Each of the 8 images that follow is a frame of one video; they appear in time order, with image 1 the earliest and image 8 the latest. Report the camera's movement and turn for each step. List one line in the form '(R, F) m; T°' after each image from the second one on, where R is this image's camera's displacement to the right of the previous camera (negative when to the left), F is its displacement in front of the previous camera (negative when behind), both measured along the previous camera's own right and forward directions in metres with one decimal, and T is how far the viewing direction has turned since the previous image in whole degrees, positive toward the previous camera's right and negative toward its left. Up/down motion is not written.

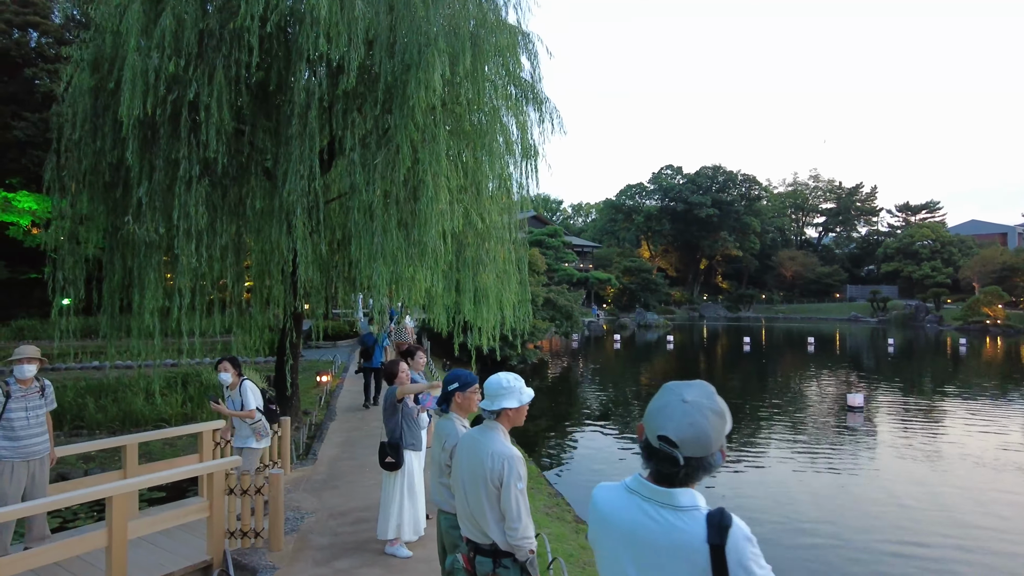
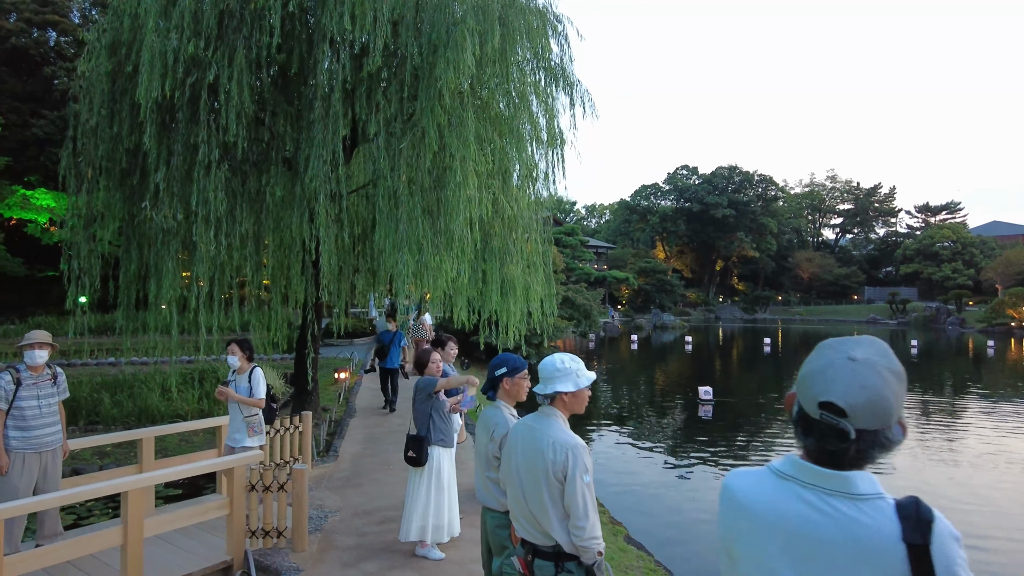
(-0.2, +0.2) m; -1°
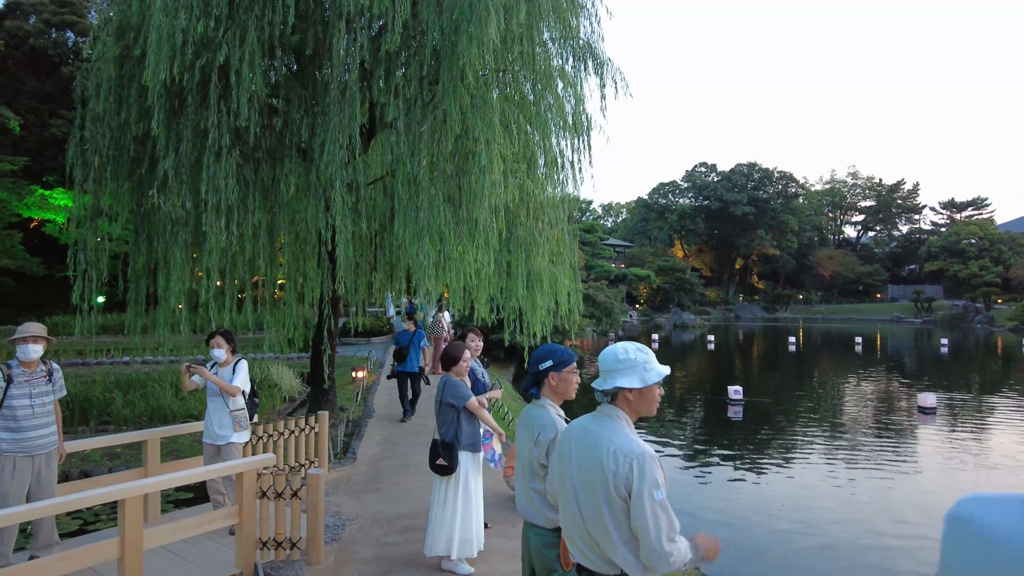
(-0.1, +0.3) m; -1°
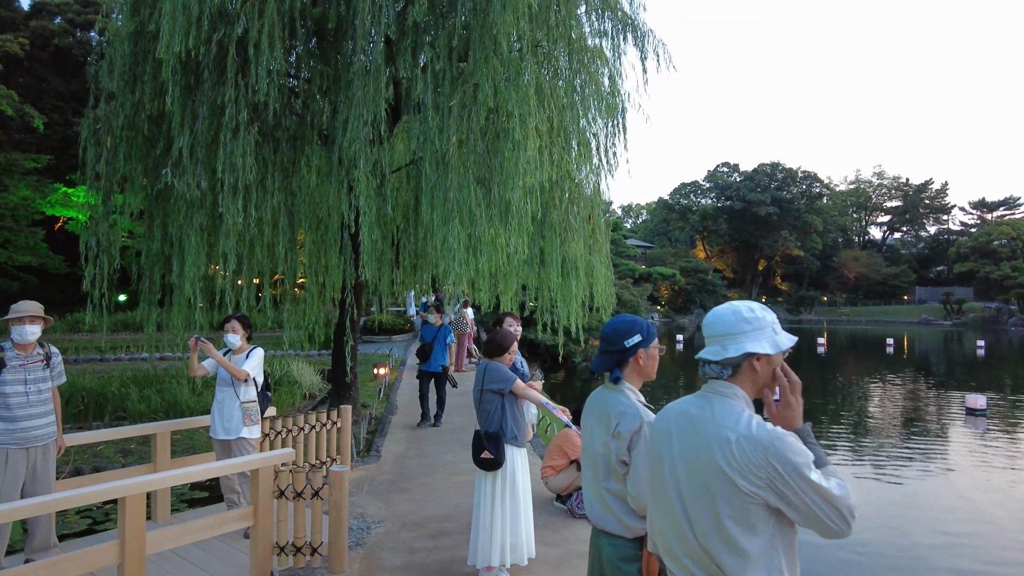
(-0.1, +0.4) m; -2°
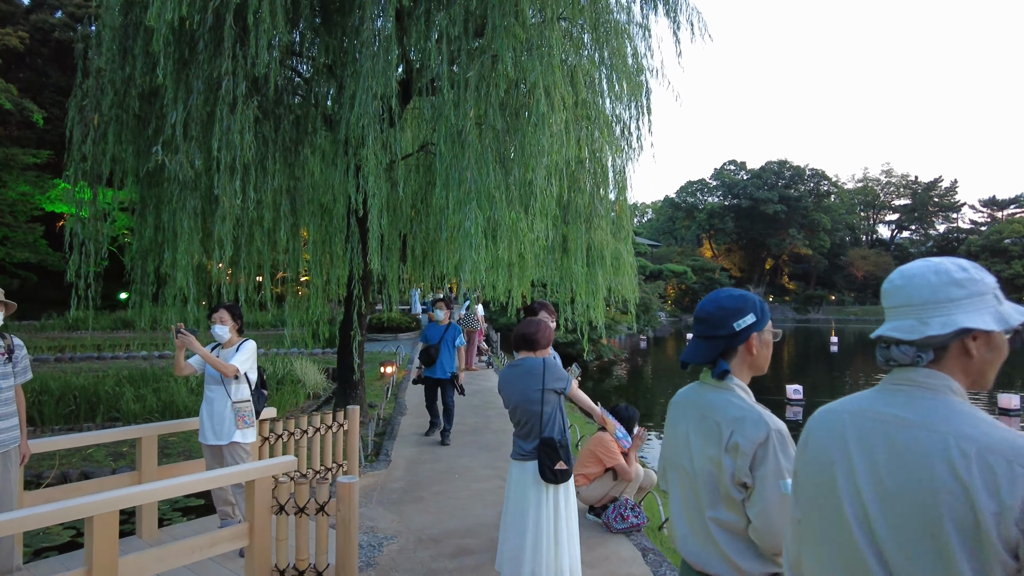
(-0.1, +0.4) m; 0°
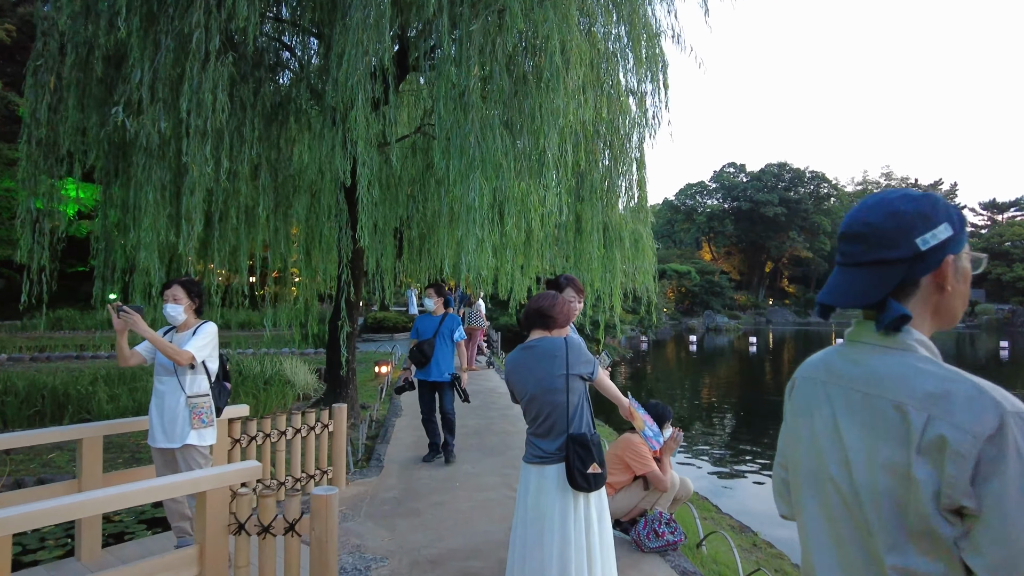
(-0.1, +0.5) m; 0°
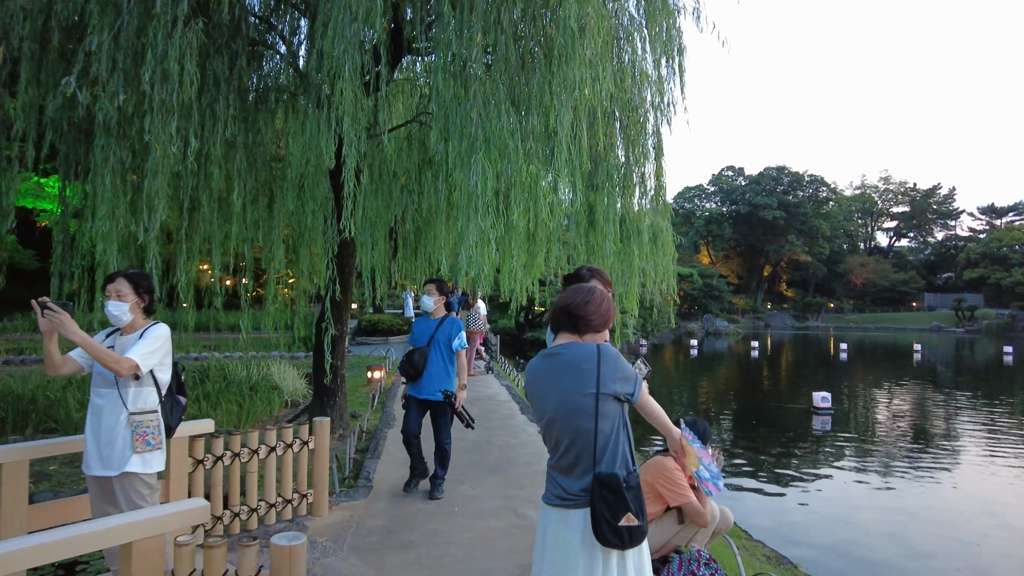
(-0.1, +0.4) m; 0°
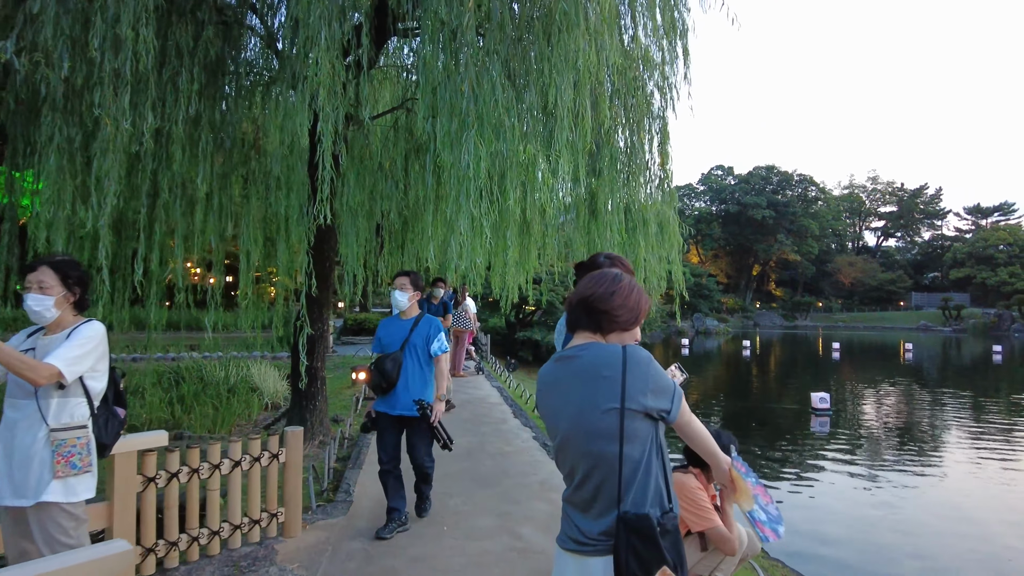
(0.0, +0.3) m; +1°
